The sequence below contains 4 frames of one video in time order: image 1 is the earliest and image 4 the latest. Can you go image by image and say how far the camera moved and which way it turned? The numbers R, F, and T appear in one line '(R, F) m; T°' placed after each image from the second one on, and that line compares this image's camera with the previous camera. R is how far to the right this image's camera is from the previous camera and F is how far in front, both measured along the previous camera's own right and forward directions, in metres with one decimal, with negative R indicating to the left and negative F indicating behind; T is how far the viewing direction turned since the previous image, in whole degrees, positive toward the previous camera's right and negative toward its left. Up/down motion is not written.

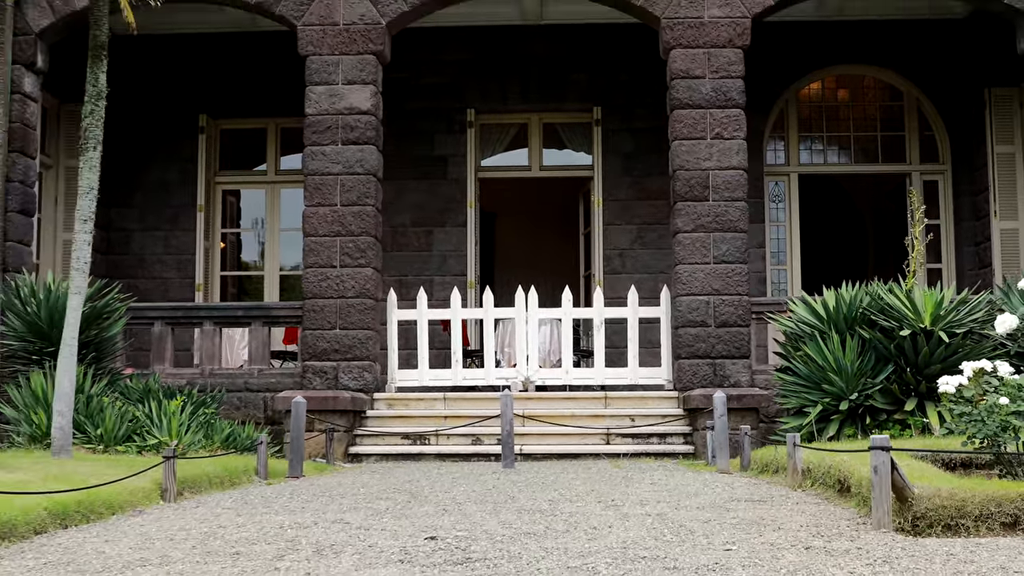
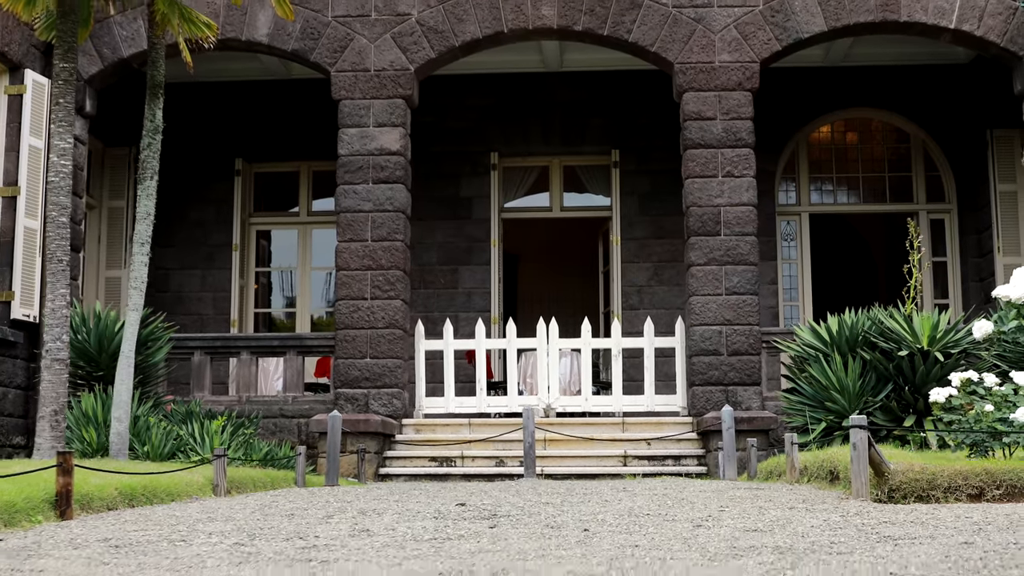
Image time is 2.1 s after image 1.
(0.0, -0.6) m; -1°
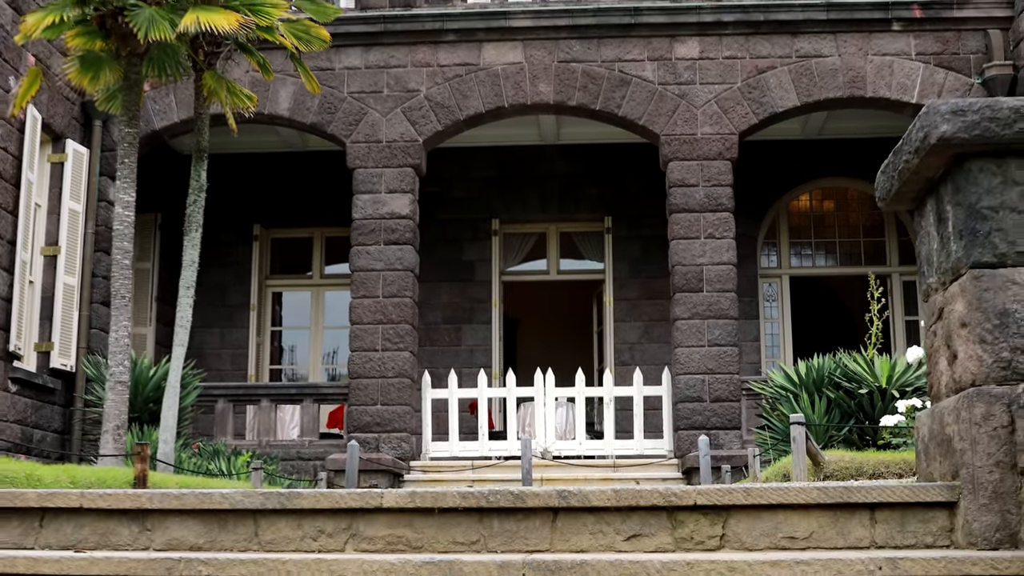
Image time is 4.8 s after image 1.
(0.0, -1.0) m; 0°
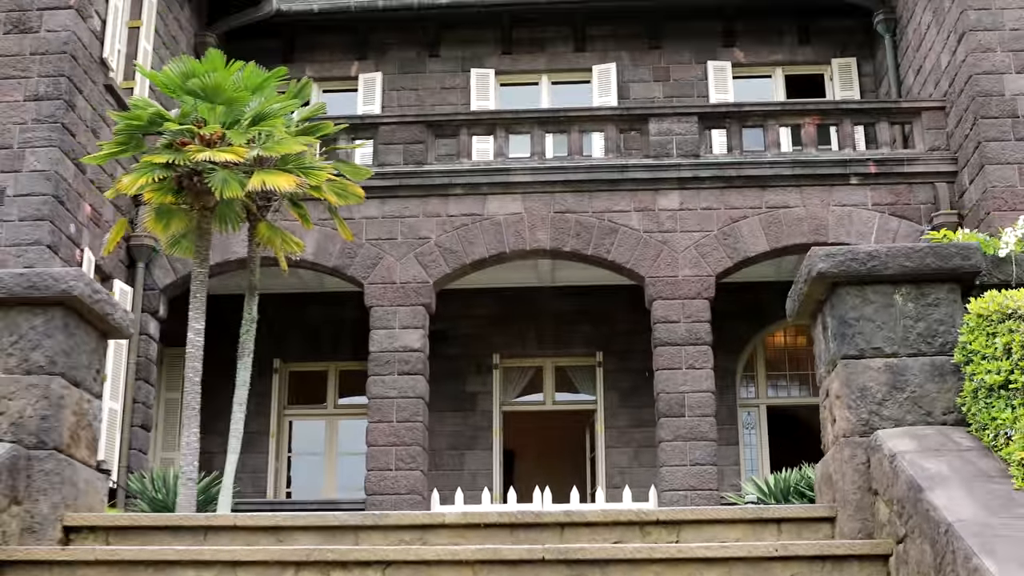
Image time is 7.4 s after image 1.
(-0.1, -1.5) m; 0°
